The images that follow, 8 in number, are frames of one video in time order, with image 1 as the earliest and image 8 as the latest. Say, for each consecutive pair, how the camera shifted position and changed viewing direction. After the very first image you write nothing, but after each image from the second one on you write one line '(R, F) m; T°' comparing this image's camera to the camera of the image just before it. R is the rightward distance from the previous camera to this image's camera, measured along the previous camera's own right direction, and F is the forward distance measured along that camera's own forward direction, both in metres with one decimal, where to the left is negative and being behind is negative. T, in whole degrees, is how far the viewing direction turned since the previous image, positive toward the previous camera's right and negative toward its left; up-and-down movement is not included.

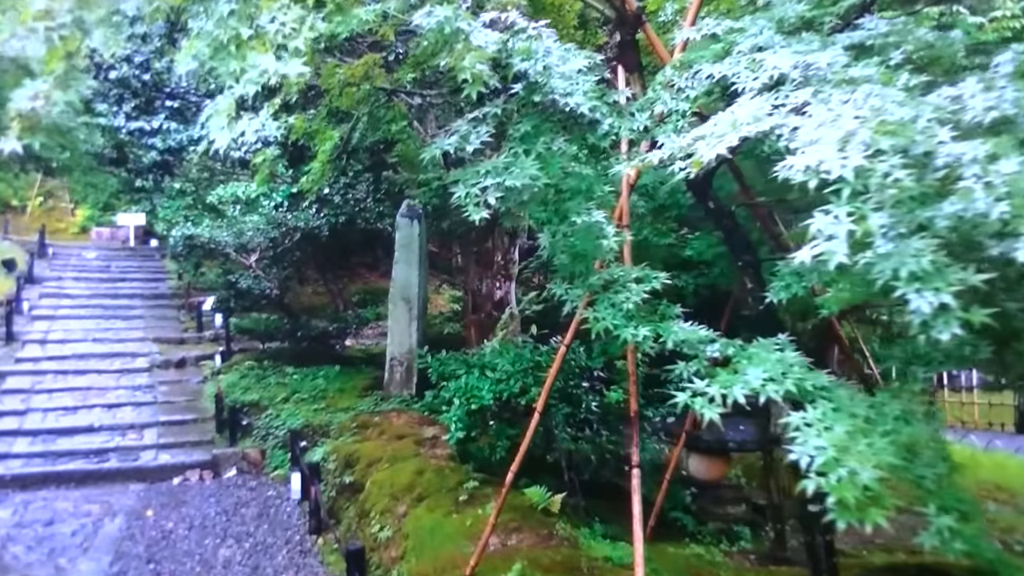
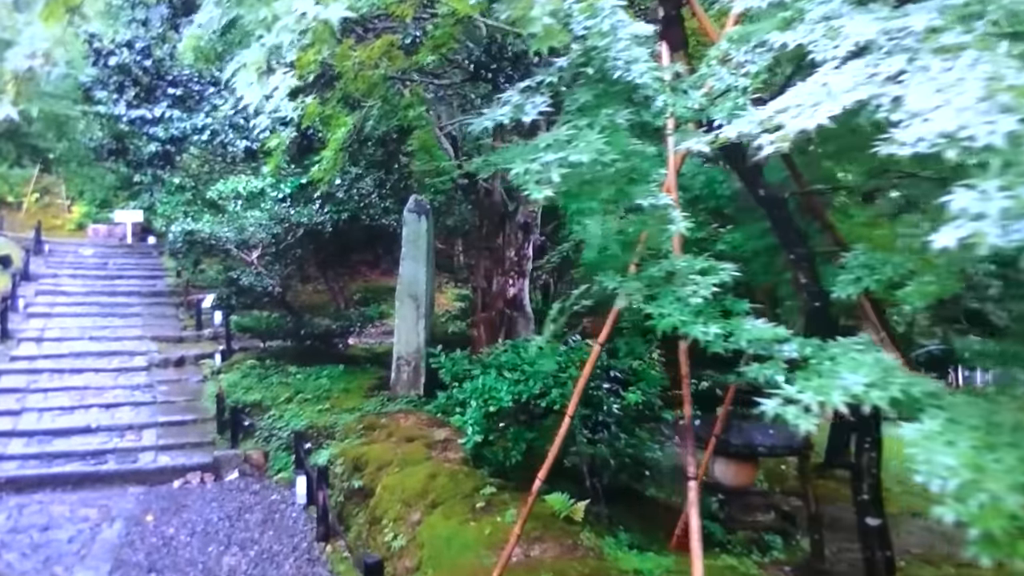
(-0.1, +0.2) m; 0°
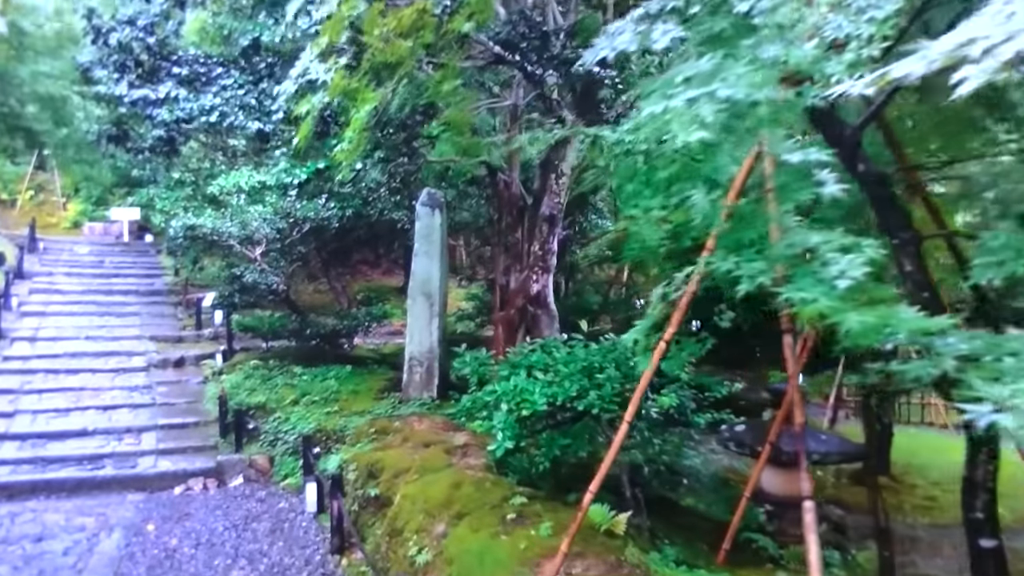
(-0.2, +0.4) m; 0°
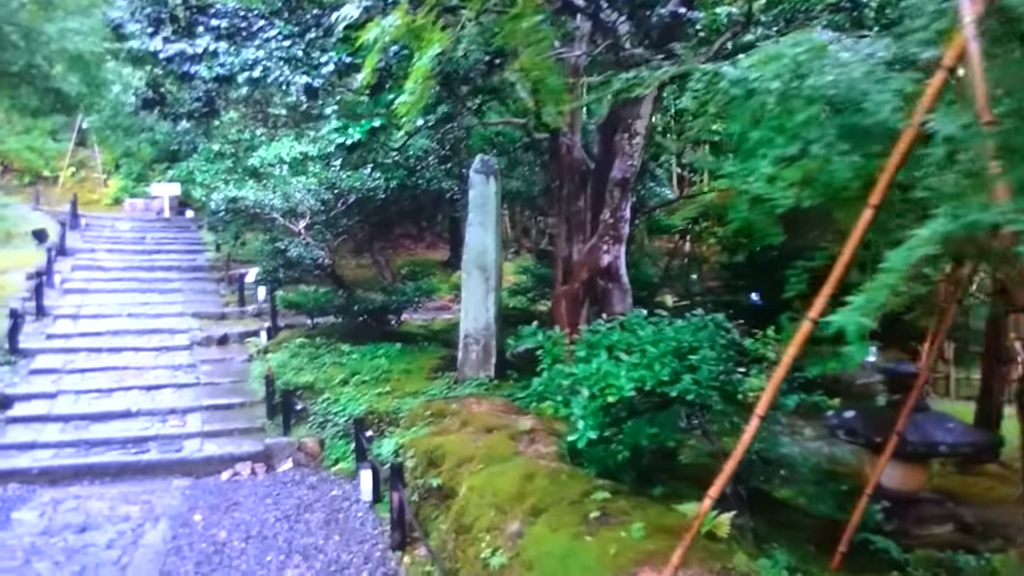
(-0.2, +0.5) m; -2°
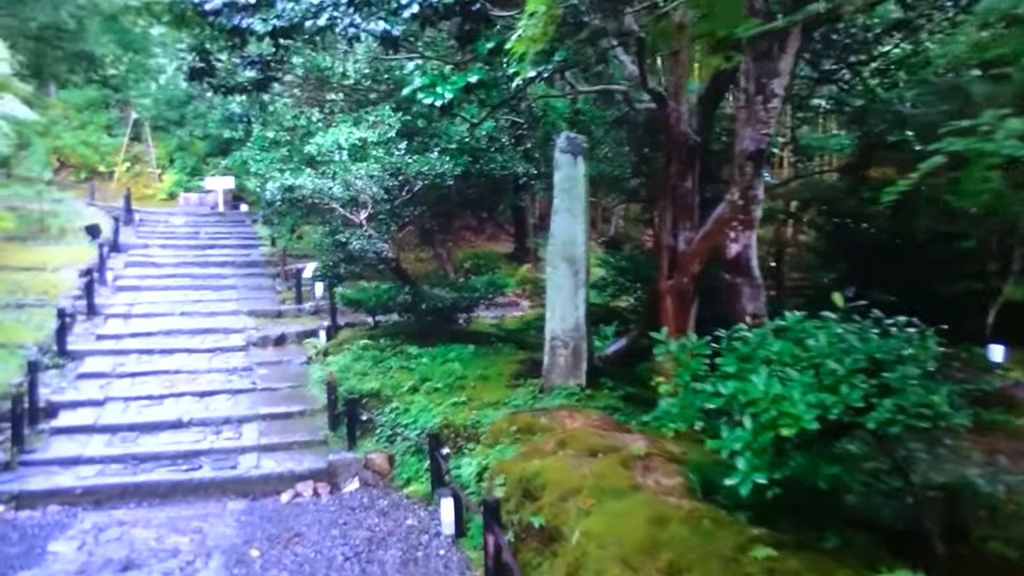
(-0.3, +0.9) m; -3°
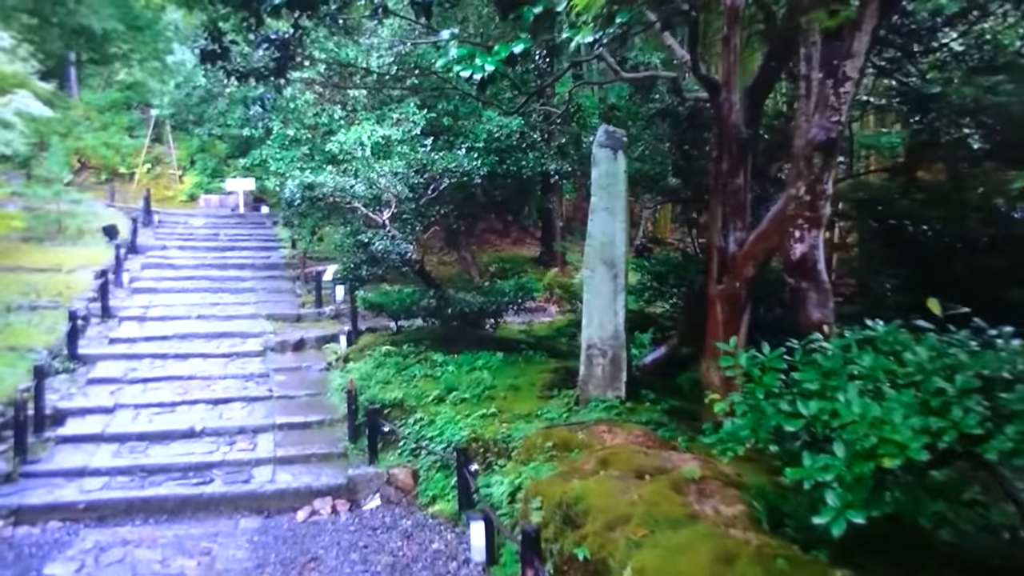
(-0.1, +0.5) m; -1°
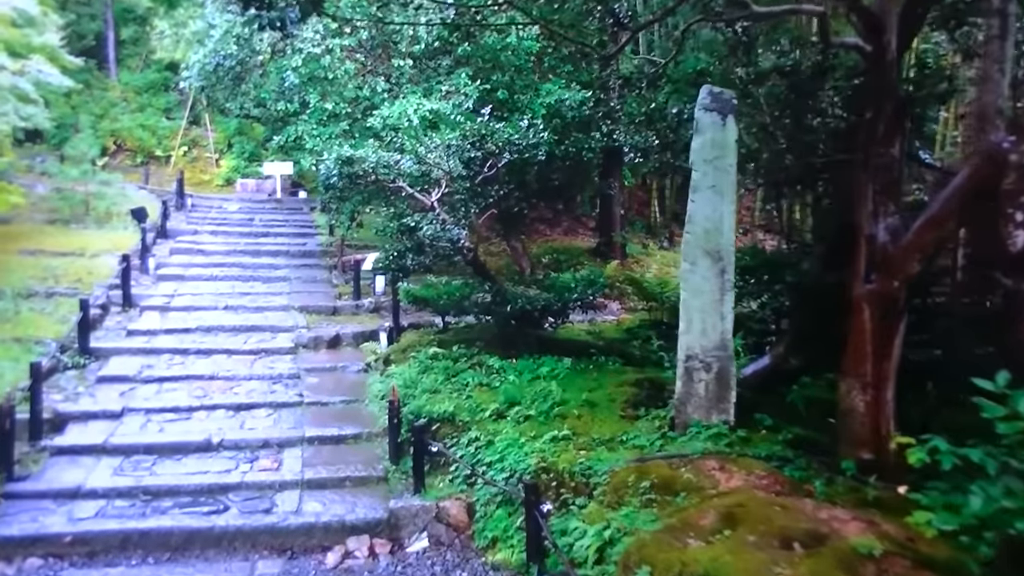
(-0.3, +1.2) m; -2°
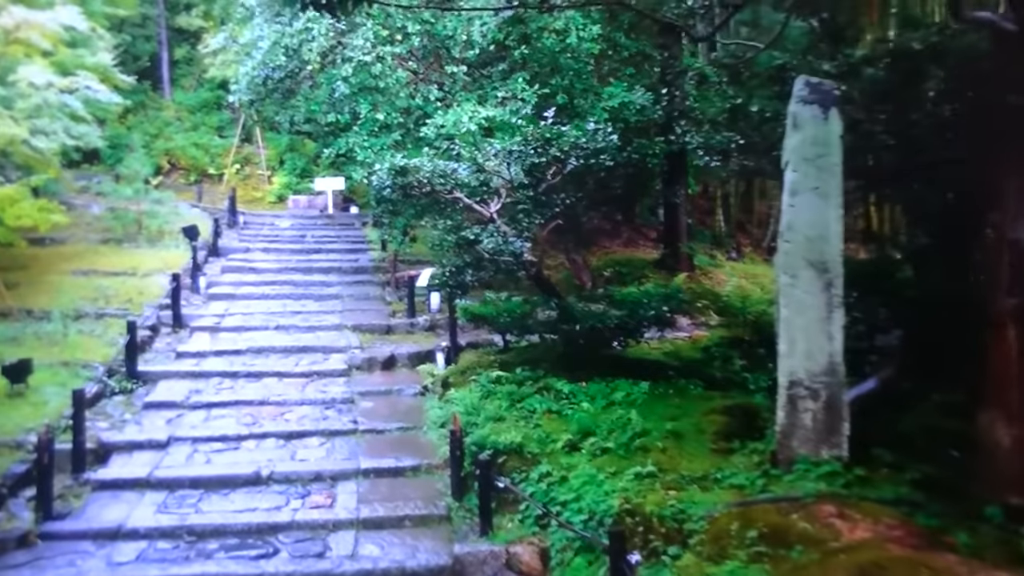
(-0.1, +0.5) m; -3°
